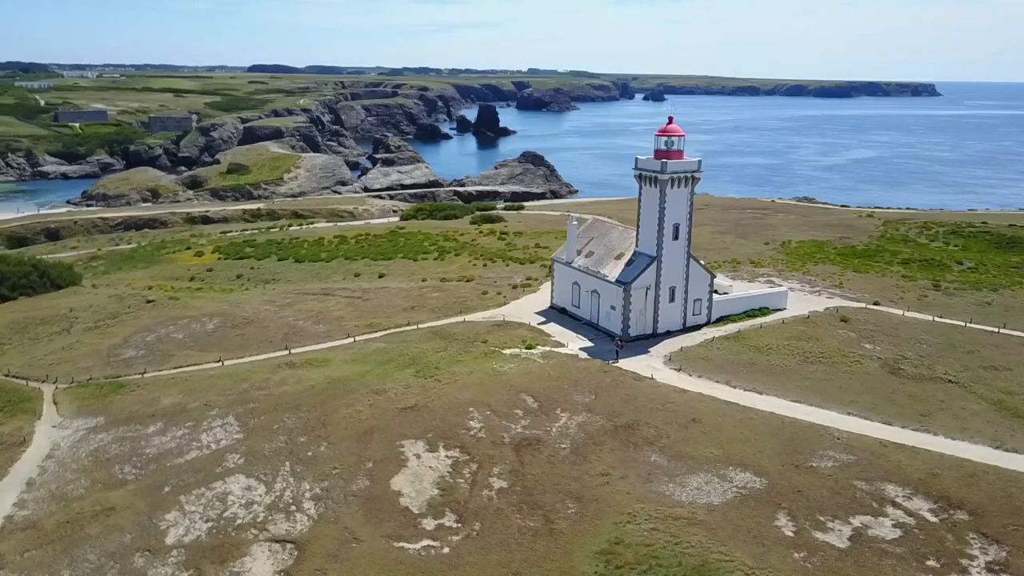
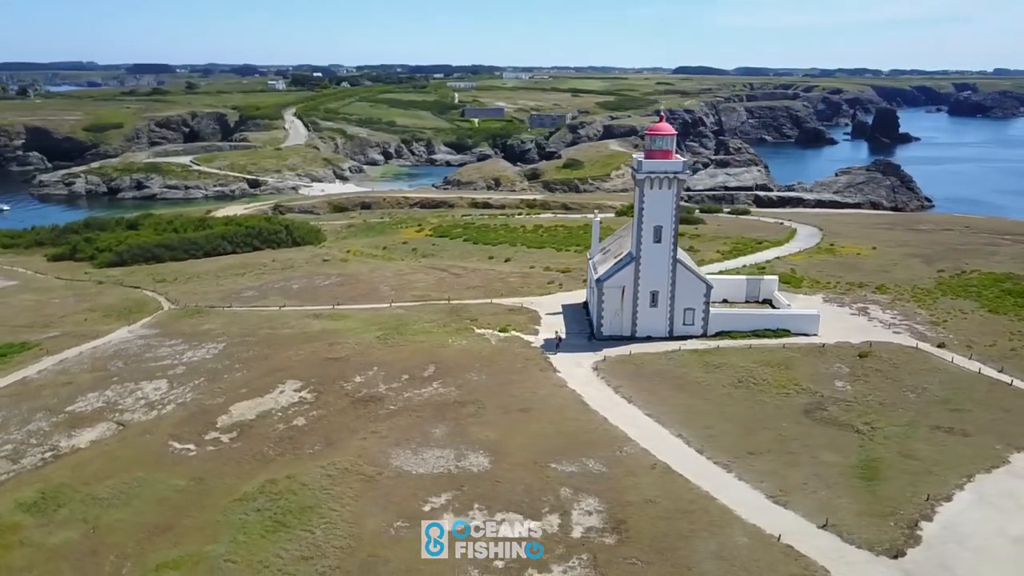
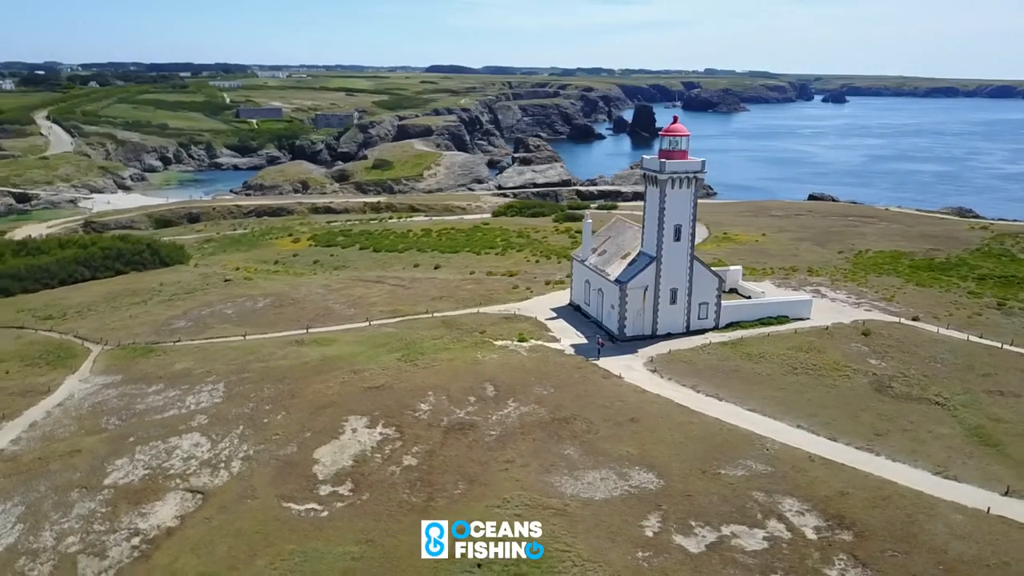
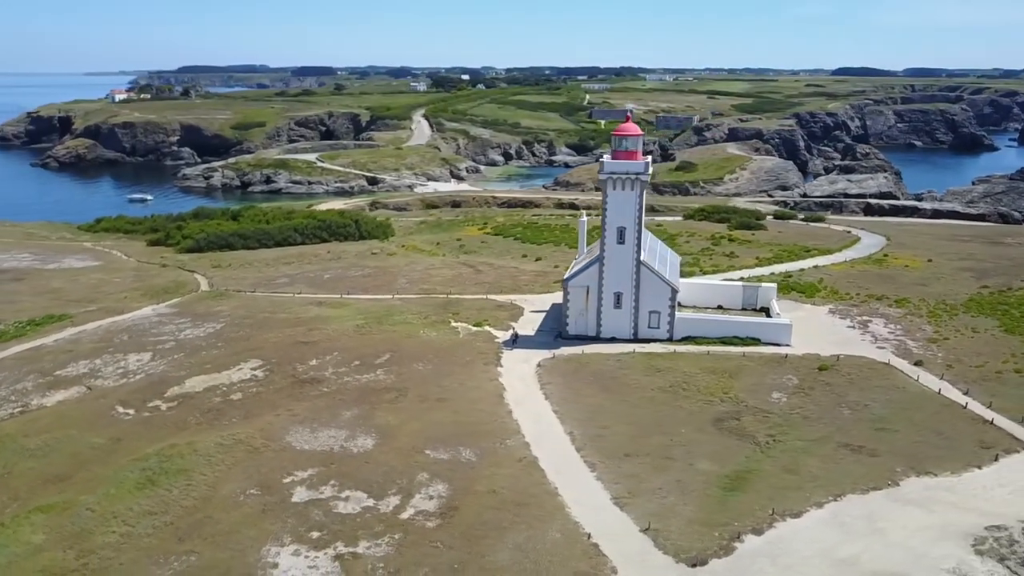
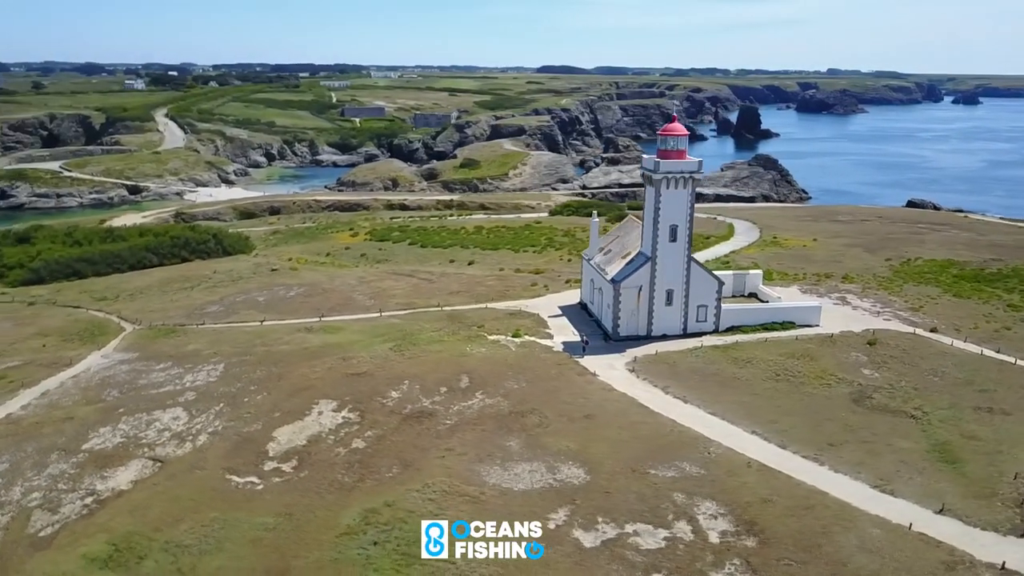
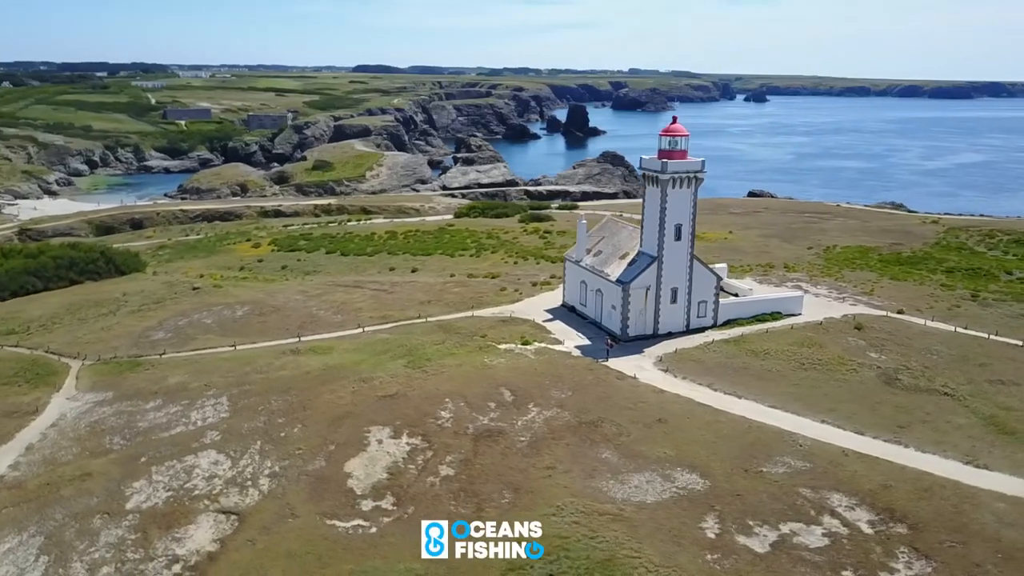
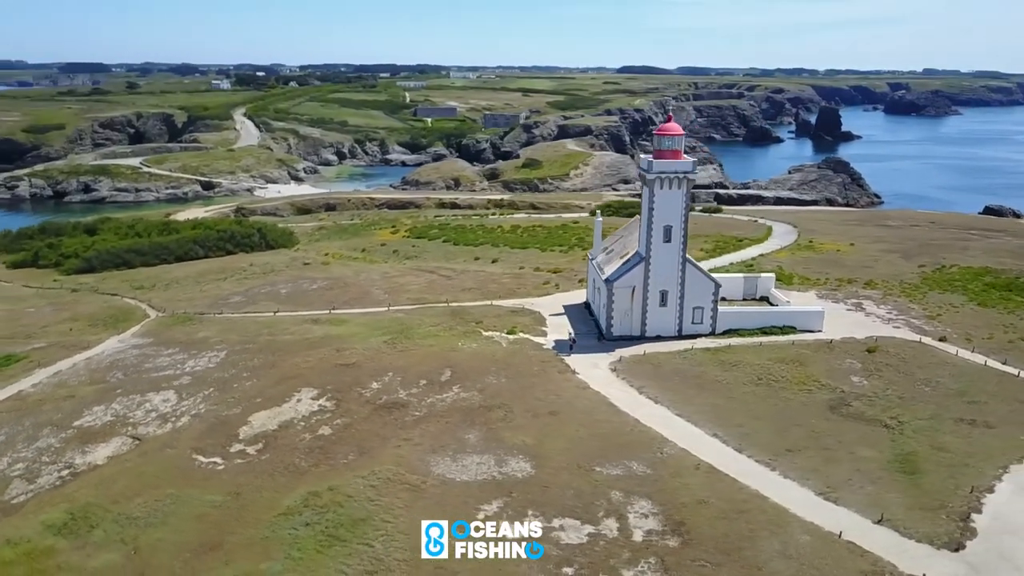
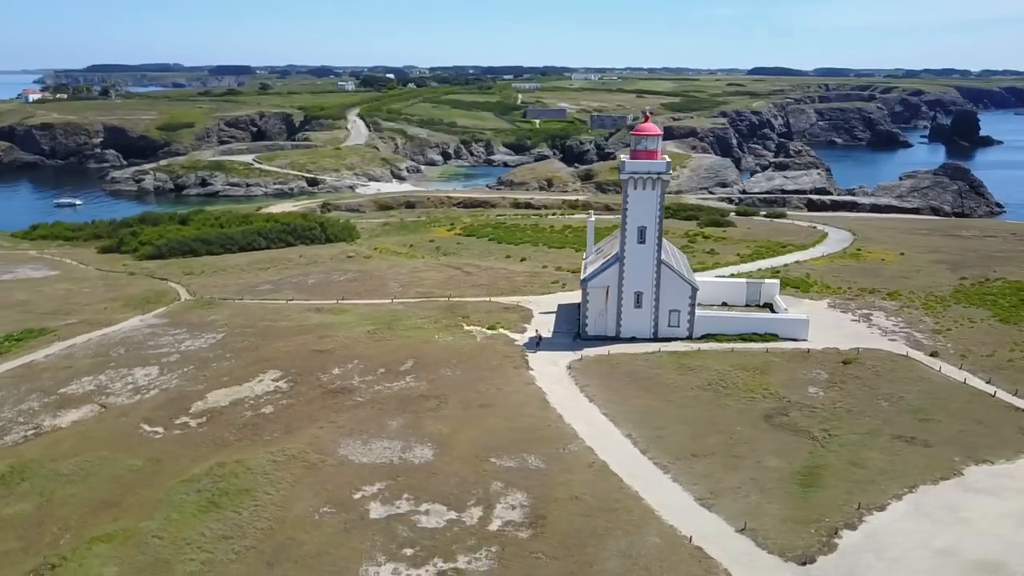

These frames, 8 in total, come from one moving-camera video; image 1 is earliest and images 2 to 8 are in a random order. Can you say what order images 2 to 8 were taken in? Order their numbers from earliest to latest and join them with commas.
6, 3, 5, 7, 2, 8, 4
